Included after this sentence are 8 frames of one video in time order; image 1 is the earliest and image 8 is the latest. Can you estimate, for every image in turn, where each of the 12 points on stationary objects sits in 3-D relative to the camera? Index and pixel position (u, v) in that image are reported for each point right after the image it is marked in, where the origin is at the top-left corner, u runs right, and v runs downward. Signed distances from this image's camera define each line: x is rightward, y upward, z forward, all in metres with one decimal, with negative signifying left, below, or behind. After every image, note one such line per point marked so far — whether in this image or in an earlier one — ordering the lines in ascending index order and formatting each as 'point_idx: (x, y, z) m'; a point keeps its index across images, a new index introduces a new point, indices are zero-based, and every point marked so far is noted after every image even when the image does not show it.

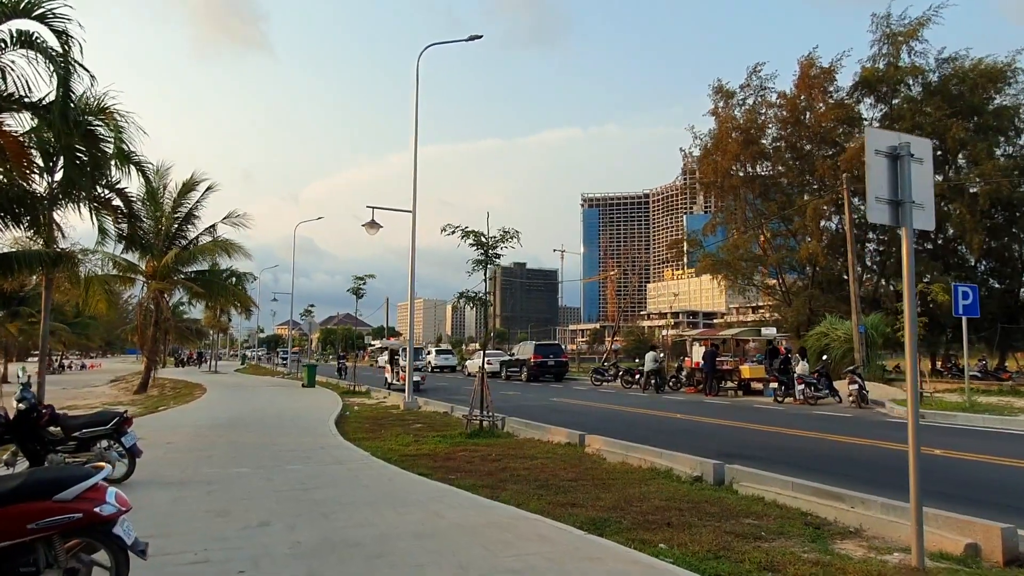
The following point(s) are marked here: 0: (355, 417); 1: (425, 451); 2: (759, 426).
0: (-3.8, -3.1, +17.4) m
1: (-1.4, -2.6, +11.6) m
2: (+5.5, -3.1, +16.1) m
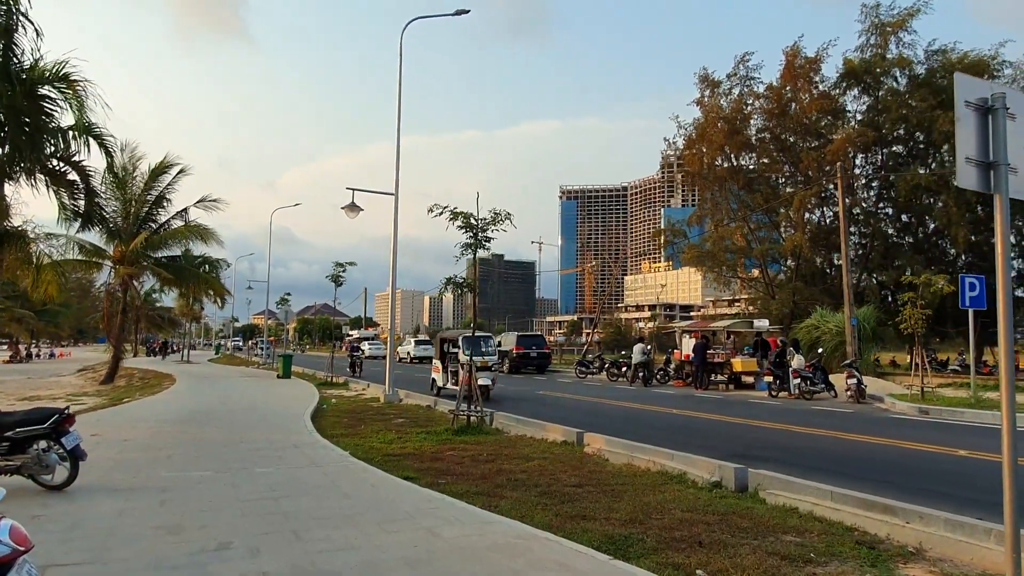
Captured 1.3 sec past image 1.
0: (-4.1, -2.8, +16.3) m
1: (-1.5, -2.4, +10.6) m
2: (+5.3, -2.9, +15.4) m
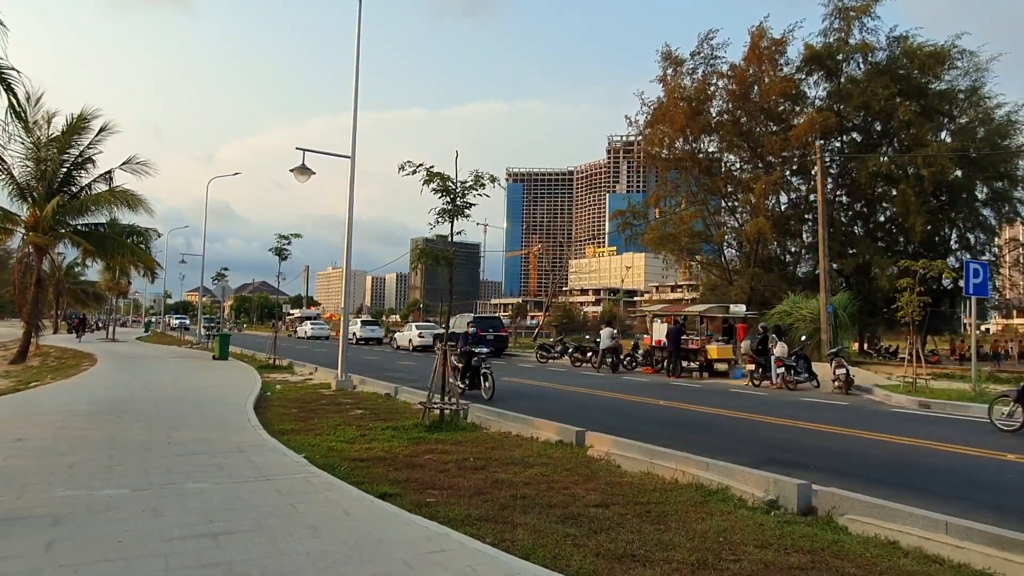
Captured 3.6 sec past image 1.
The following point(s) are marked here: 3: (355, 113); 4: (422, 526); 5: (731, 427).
0: (-4.7, -2.2, +14.3) m
1: (-1.6, -2.0, +8.8) m
2: (+4.7, -2.5, +14.1) m
3: (-4.1, +4.6, +18.9) m
4: (-0.7, -1.8, +5.3) m
5: (+3.8, -2.4, +12.4) m
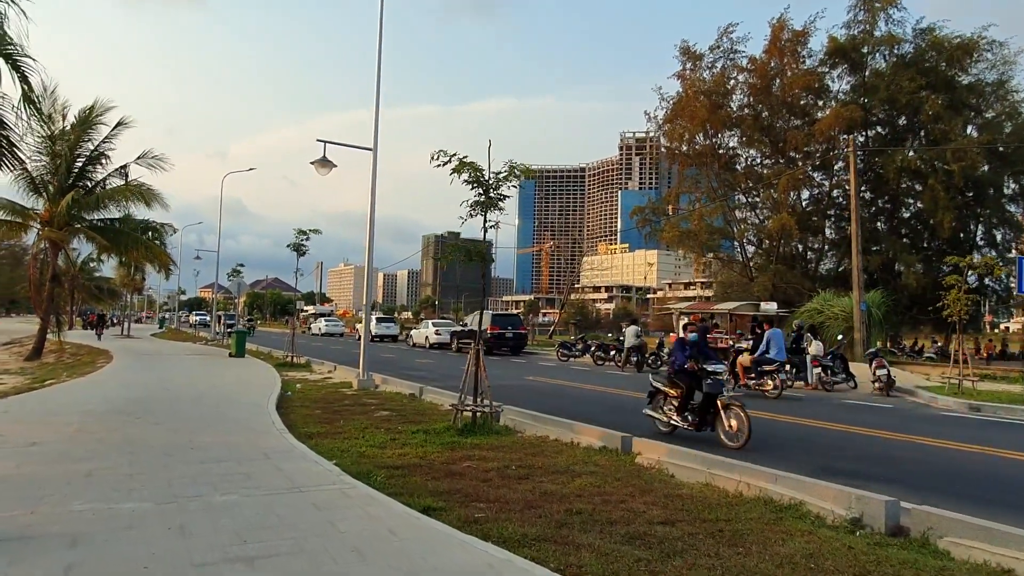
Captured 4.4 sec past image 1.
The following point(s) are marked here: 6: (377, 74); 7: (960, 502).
0: (-4.1, -2.2, +13.8) m
1: (-1.1, -2.0, +8.3) m
2: (+5.3, -2.5, +13.5) m
3: (-3.4, +4.7, +18.3) m
4: (-0.2, -1.7, +4.8) m
5: (+4.4, -2.4, +11.8) m
6: (-3.4, +5.4, +18.2) m
7: (+4.4, -2.1, +7.1) m
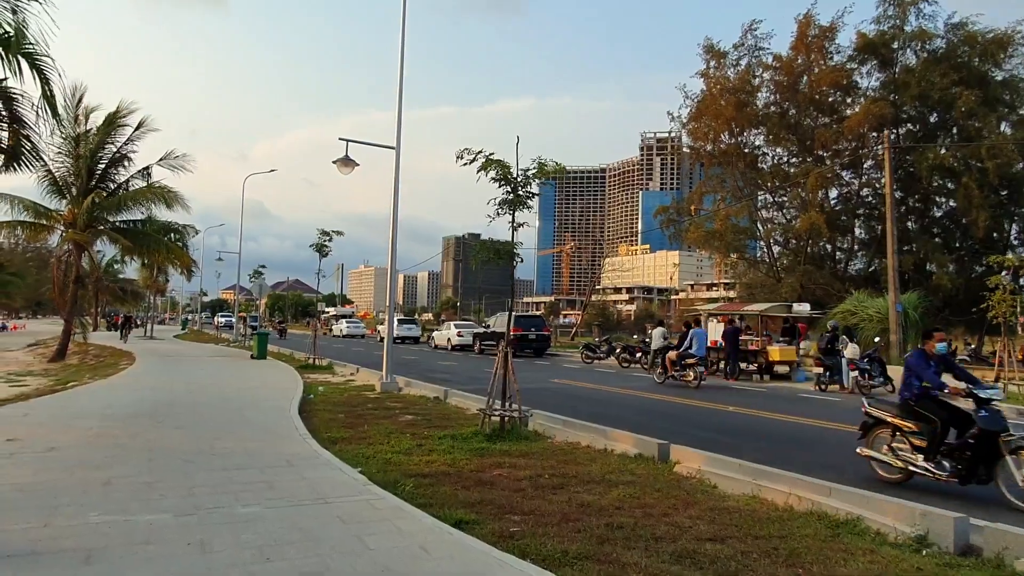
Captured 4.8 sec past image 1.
0: (-3.6, -2.2, +13.6) m
1: (-0.8, -2.0, +8.0) m
2: (+5.8, -2.5, +13.0) m
3: (-2.8, +4.6, +18.1) m
4: (0.0, -1.7, +4.4) m
5: (+4.8, -2.4, +11.3) m
6: (-2.8, +5.4, +18.0) m
7: (+4.7, -2.1, +6.6) m
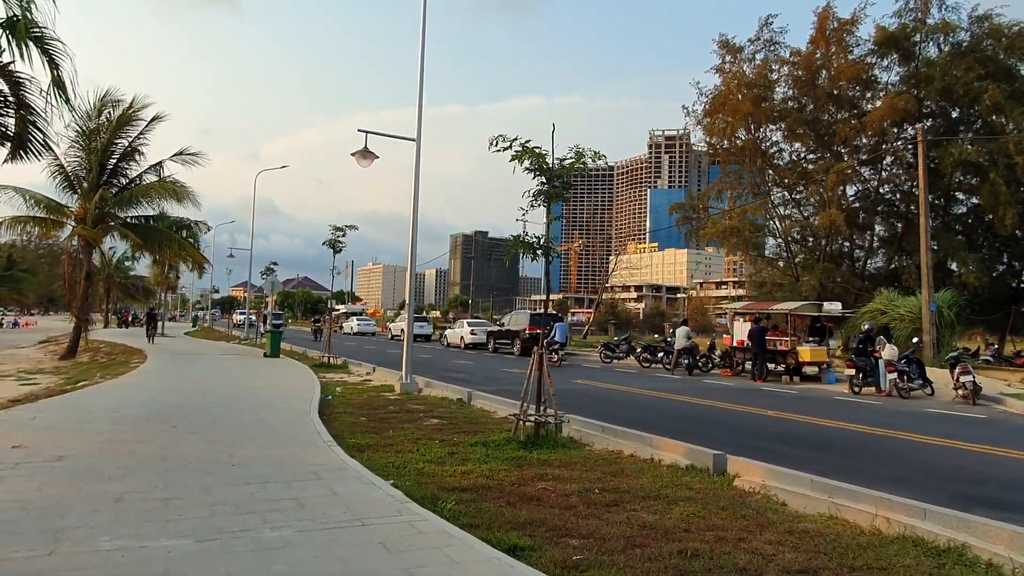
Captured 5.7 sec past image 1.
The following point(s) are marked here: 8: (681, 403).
0: (-3.1, -2.1, +13.0) m
1: (-0.3, -2.0, +7.3) m
2: (+6.3, -2.5, +12.3) m
3: (-2.2, +4.7, +17.4) m
4: (+0.5, -1.7, +3.8) m
5: (+5.3, -2.3, +10.6) m
6: (-2.2, +5.5, +17.3) m
7: (+5.2, -2.1, +5.9) m
8: (+3.9, -2.6, +16.4) m
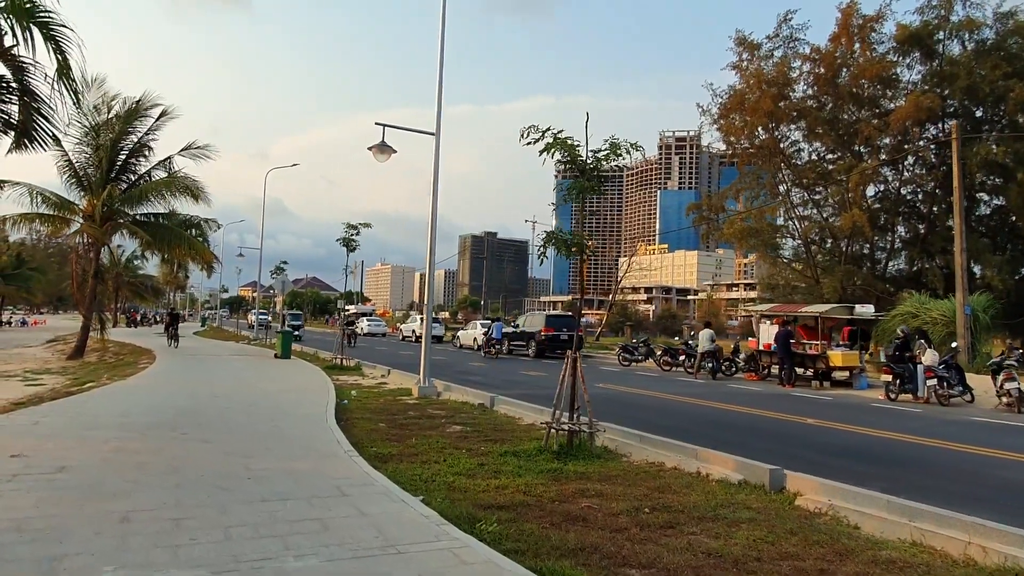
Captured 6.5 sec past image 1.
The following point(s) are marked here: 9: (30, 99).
0: (-2.7, -2.1, +12.4) m
1: (0.0, -1.9, +6.7) m
2: (+6.7, -2.5, +11.6) m
3: (-1.7, +4.7, +16.9) m
4: (+0.8, -1.7, +3.2) m
5: (+5.7, -2.4, +9.9) m
6: (-1.7, +5.5, +16.8) m
7: (+5.5, -2.1, +5.3) m
8: (+4.3, -2.6, +15.8) m
9: (-5.9, +2.3, +8.8) m
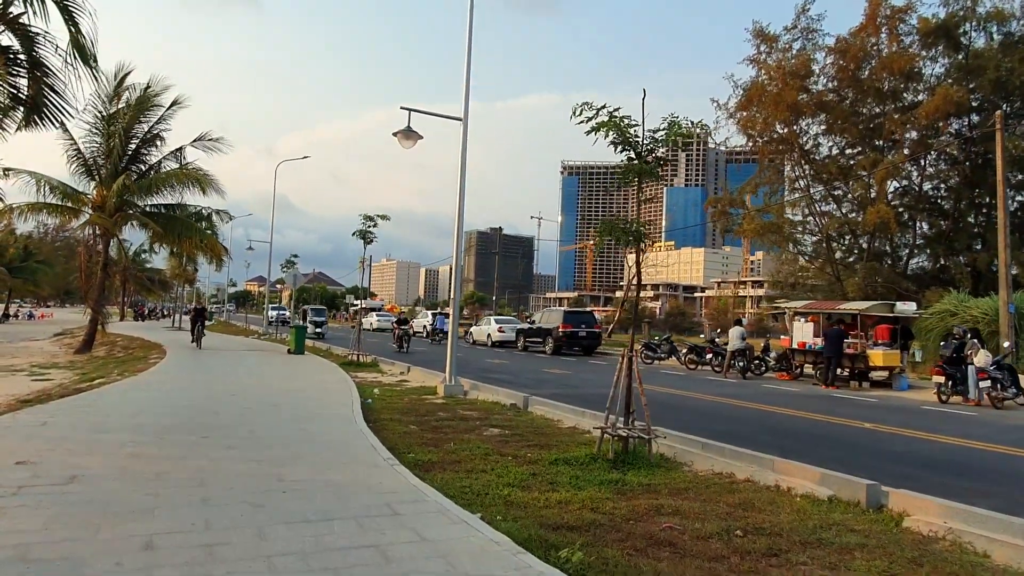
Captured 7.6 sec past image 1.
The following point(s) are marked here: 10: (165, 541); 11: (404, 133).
0: (-2.1, -2.0, +11.6) m
1: (+0.6, -1.9, +6.0) m
2: (+7.3, -2.4, +10.8) m
3: (-1.1, +4.9, +16.1) m
4: (+1.3, -1.7, +2.4) m
5: (+6.3, -2.3, +9.1) m
6: (-1.1, +5.6, +16.0) m
7: (+6.1, -2.1, +4.5) m
8: (+4.9, -2.5, +15.0) m
9: (-5.3, +2.4, +8.1) m
10: (-2.1, -1.6, +4.4) m
11: (-2.2, +3.2, +14.7) m
